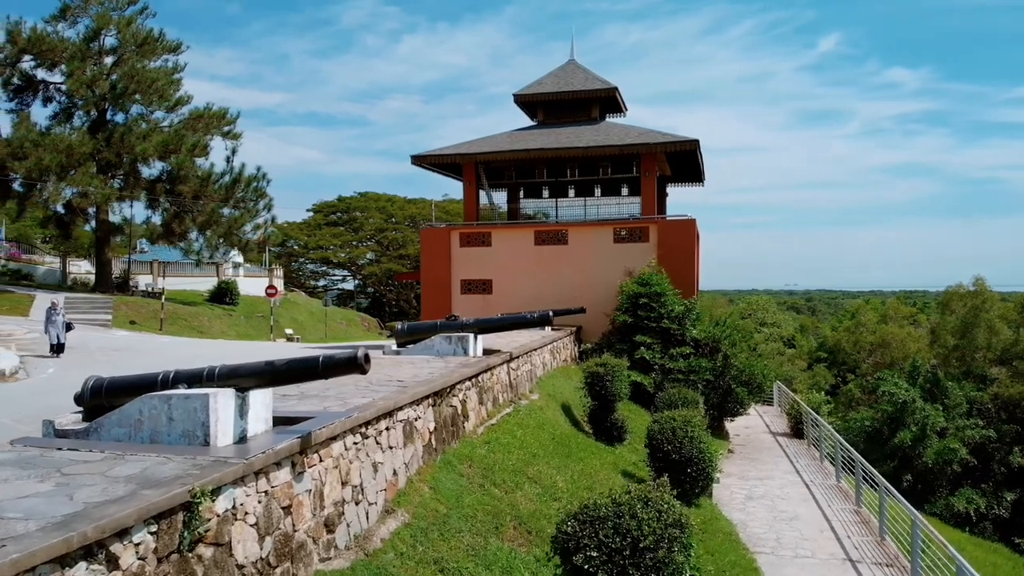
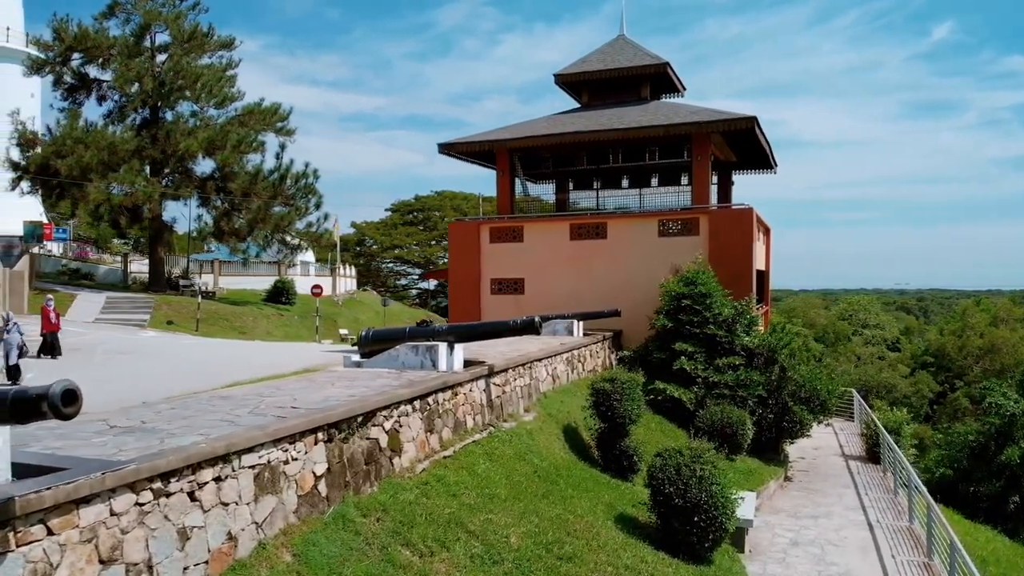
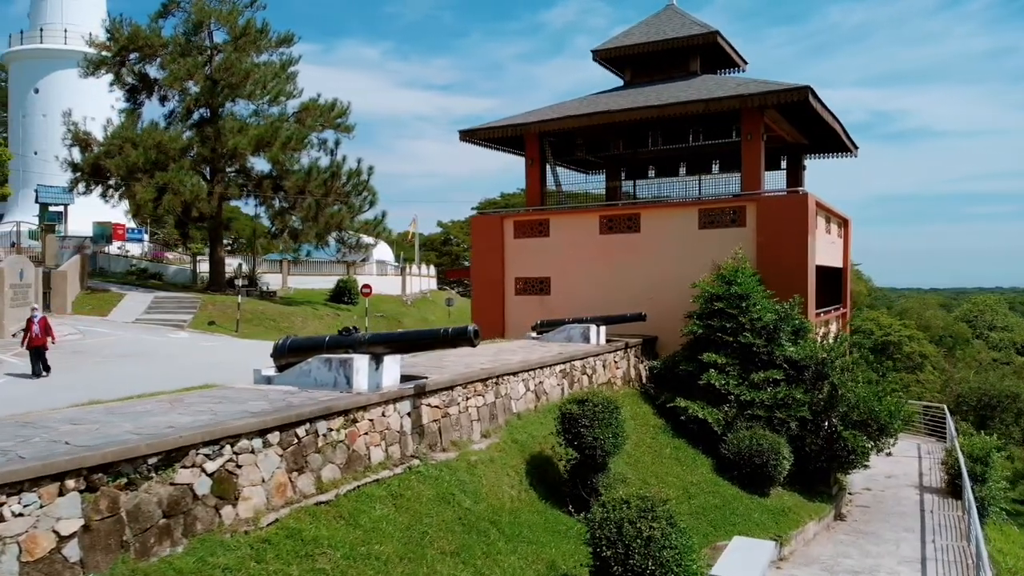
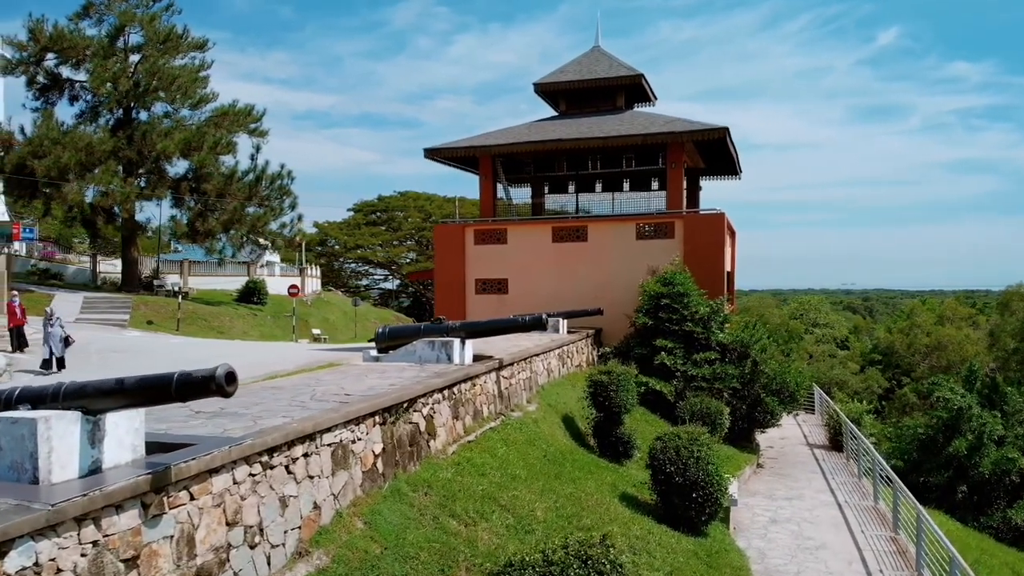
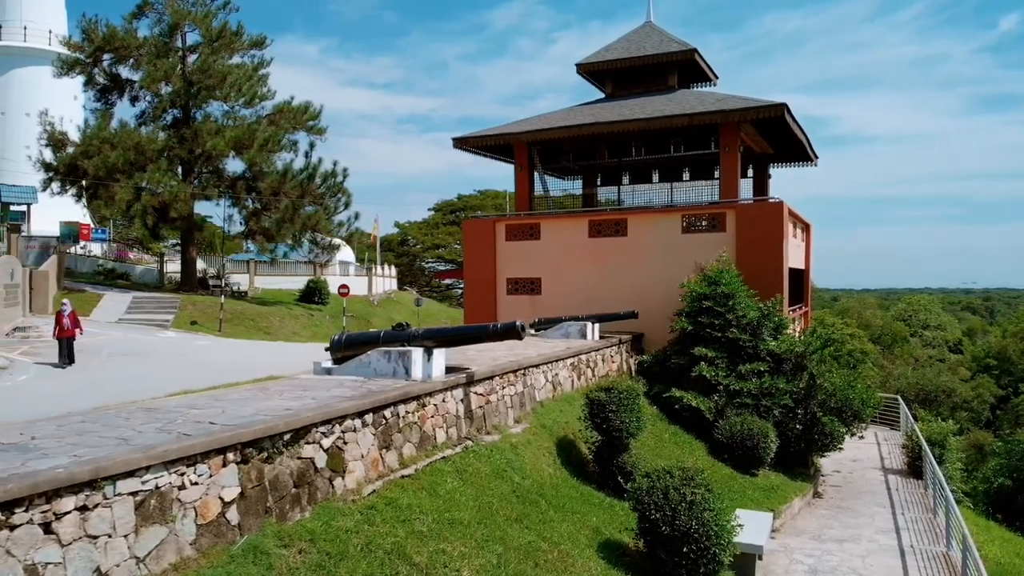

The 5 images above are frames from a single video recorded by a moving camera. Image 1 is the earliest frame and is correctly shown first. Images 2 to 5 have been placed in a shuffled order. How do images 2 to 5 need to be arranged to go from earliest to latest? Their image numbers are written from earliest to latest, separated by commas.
4, 2, 5, 3
